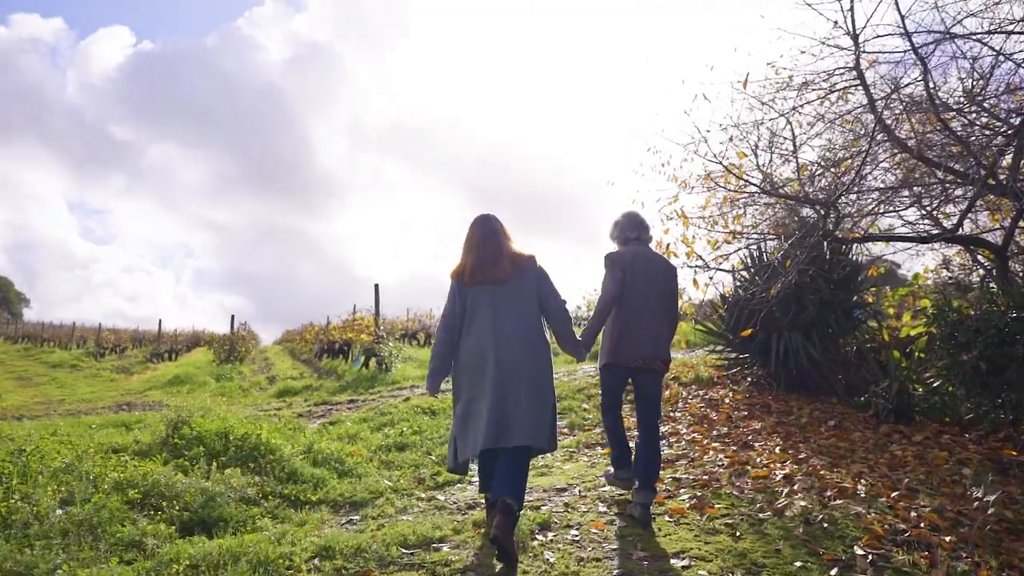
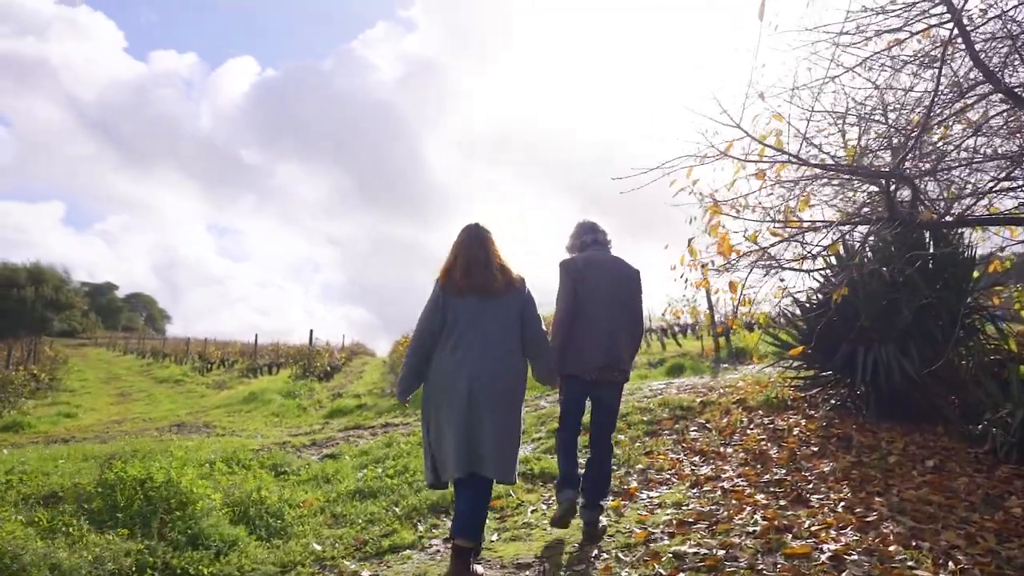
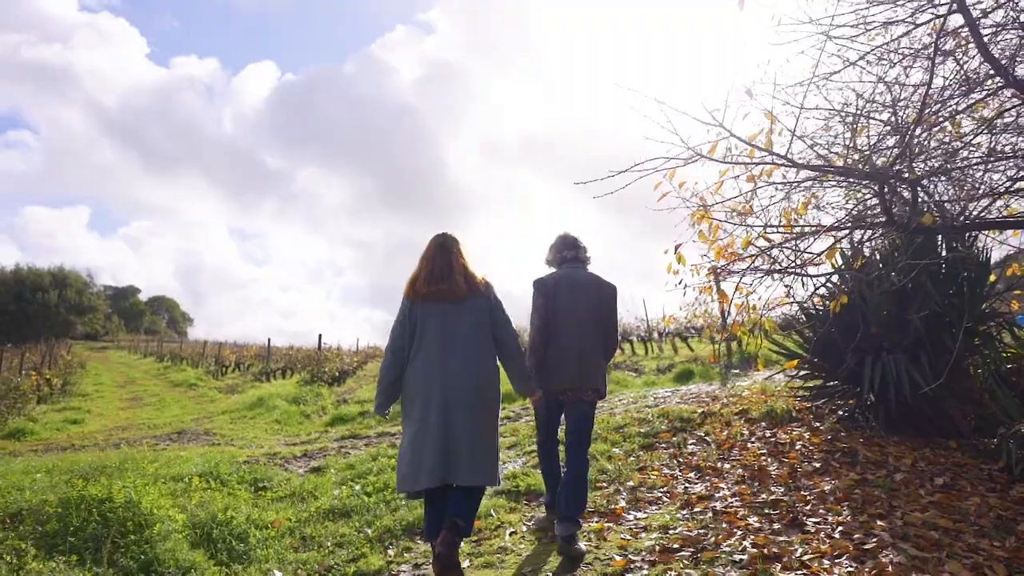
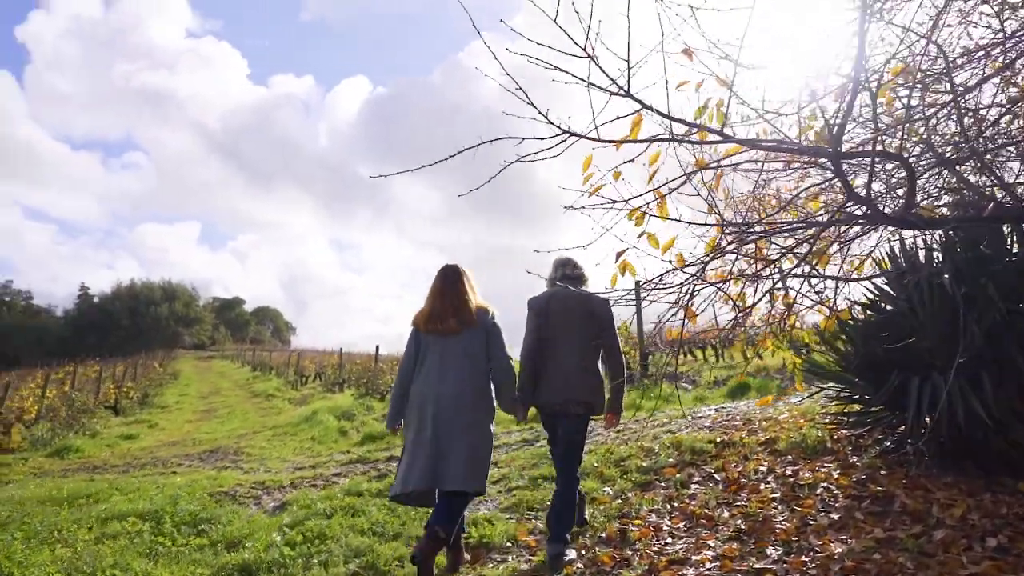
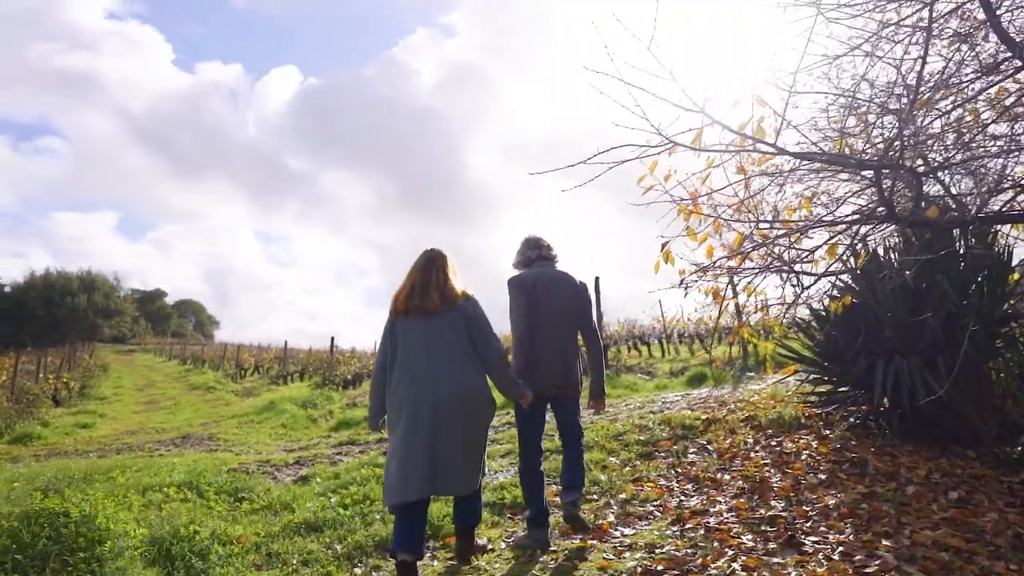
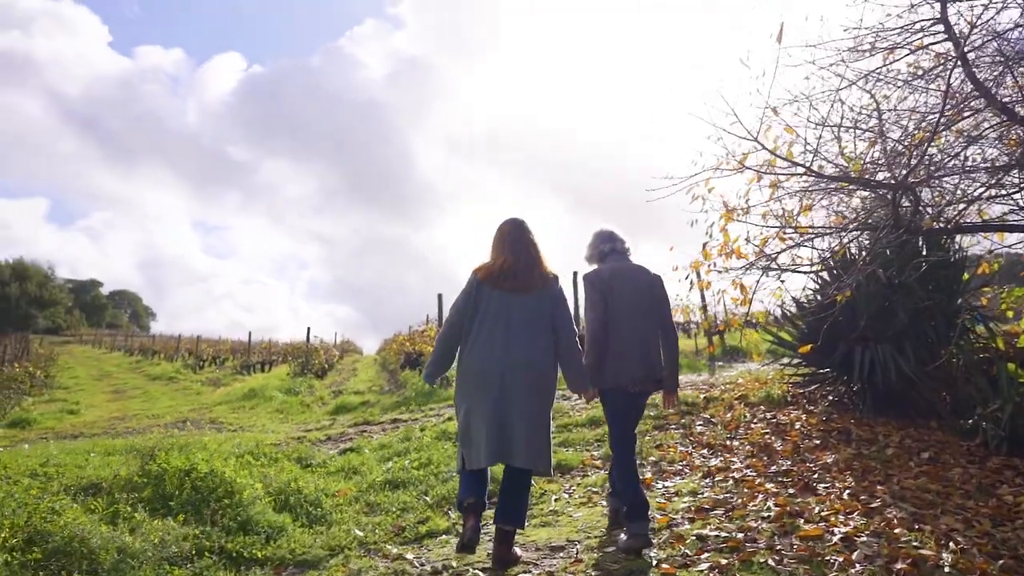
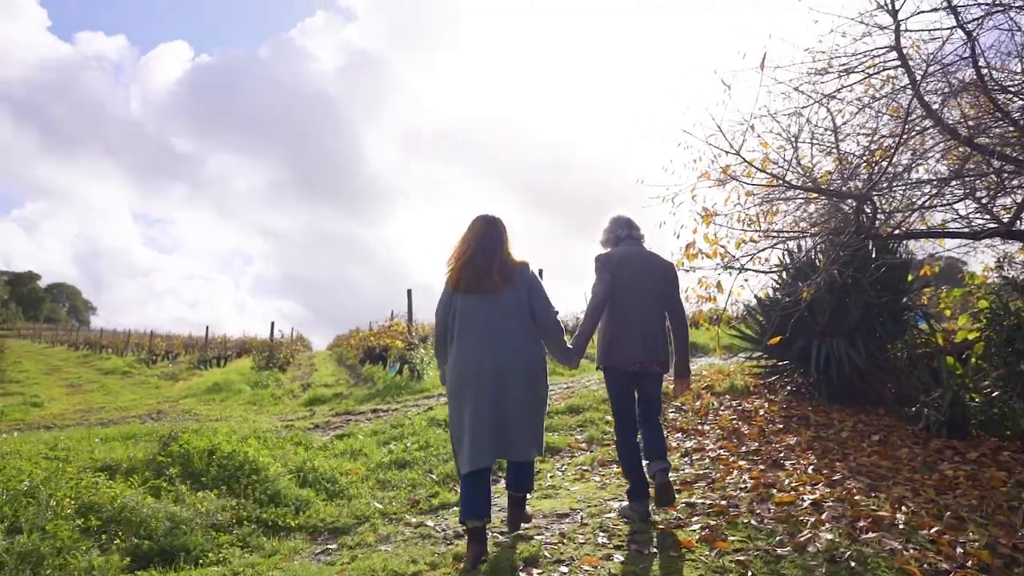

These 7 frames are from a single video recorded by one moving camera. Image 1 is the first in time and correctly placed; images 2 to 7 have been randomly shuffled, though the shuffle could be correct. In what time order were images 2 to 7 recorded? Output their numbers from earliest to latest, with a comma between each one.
7, 6, 2, 3, 5, 4
